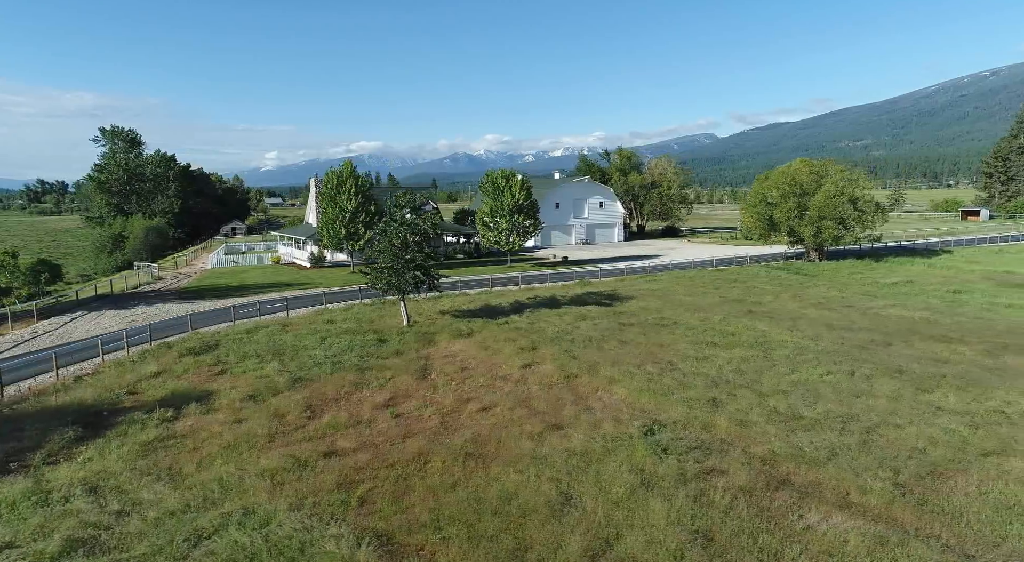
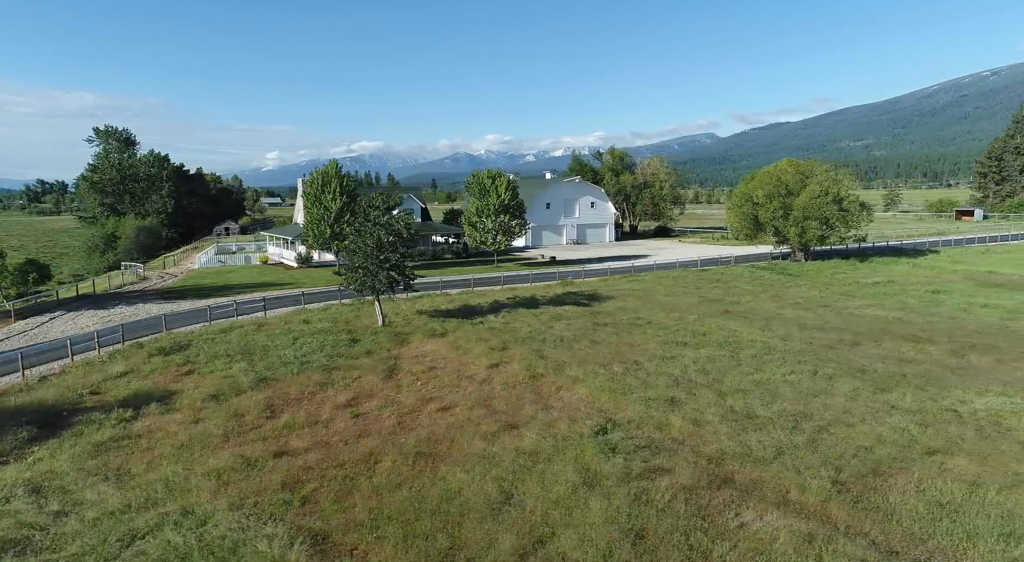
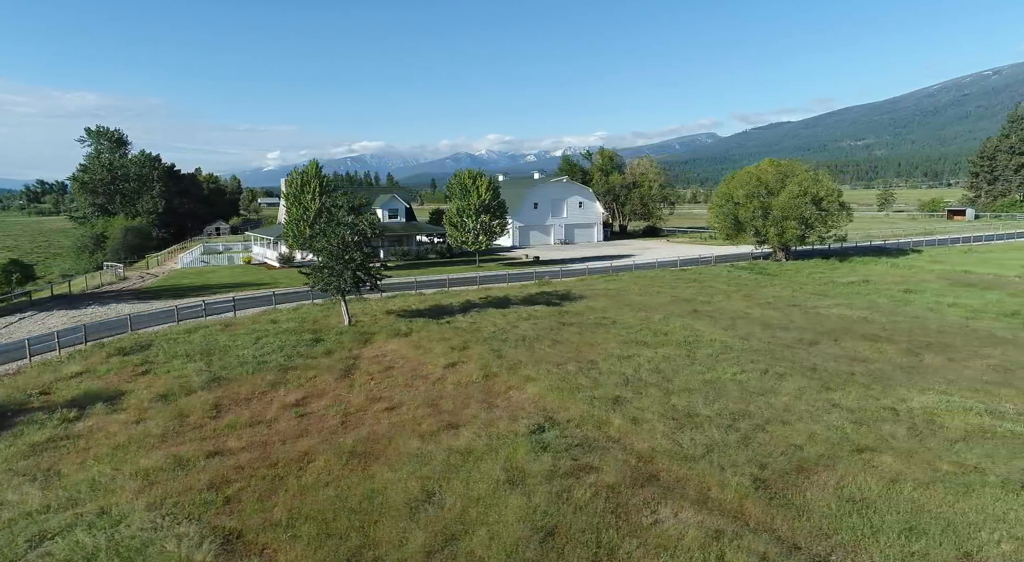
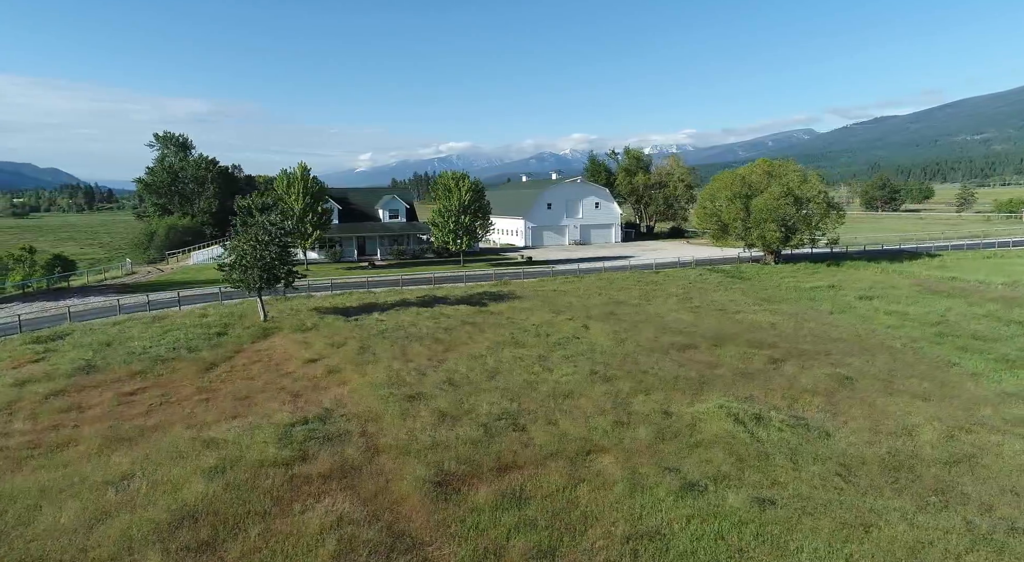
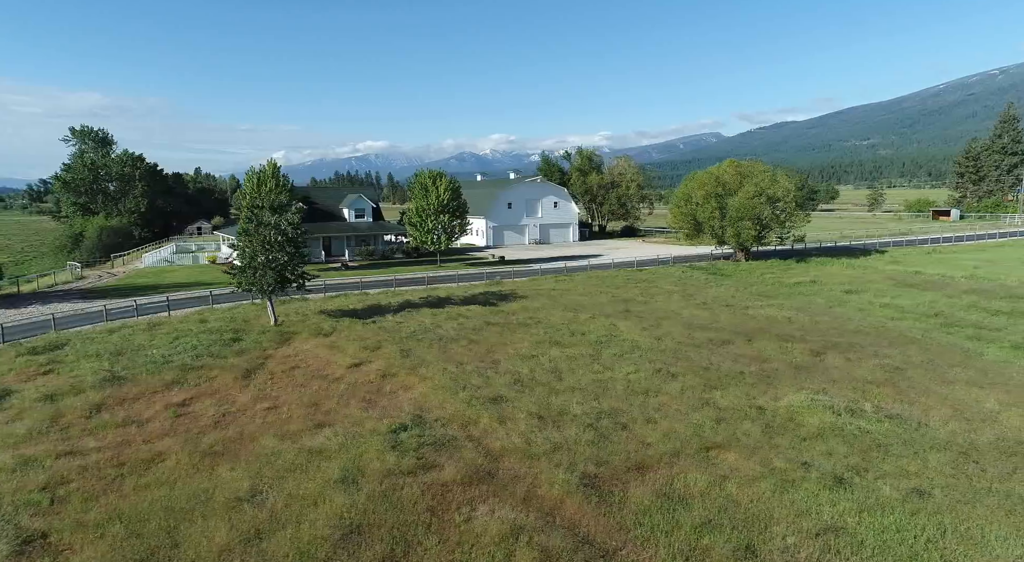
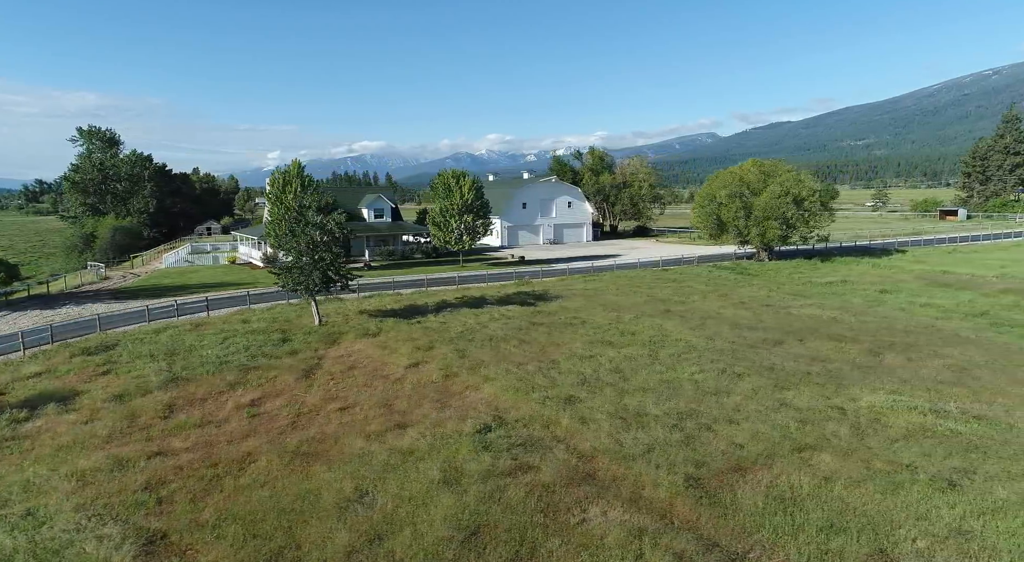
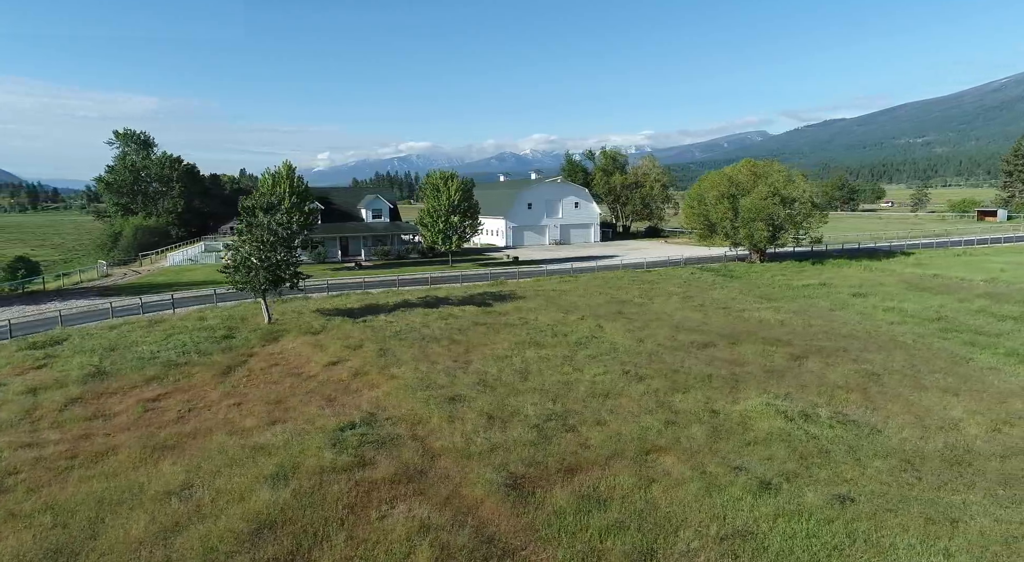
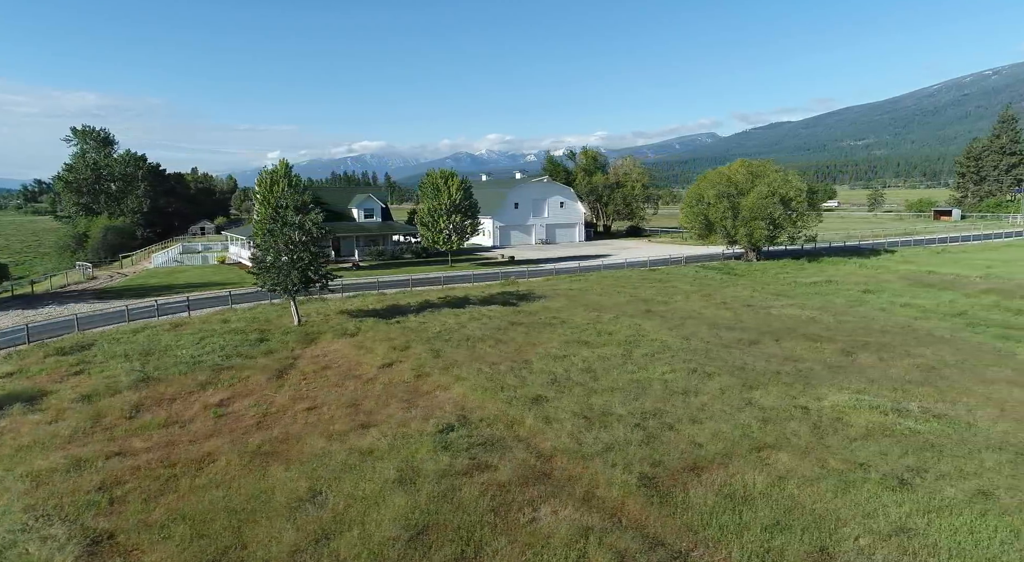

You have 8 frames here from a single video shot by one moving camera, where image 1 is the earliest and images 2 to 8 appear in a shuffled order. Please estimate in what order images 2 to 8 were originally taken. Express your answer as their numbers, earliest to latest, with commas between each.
2, 3, 6, 8, 5, 7, 4
